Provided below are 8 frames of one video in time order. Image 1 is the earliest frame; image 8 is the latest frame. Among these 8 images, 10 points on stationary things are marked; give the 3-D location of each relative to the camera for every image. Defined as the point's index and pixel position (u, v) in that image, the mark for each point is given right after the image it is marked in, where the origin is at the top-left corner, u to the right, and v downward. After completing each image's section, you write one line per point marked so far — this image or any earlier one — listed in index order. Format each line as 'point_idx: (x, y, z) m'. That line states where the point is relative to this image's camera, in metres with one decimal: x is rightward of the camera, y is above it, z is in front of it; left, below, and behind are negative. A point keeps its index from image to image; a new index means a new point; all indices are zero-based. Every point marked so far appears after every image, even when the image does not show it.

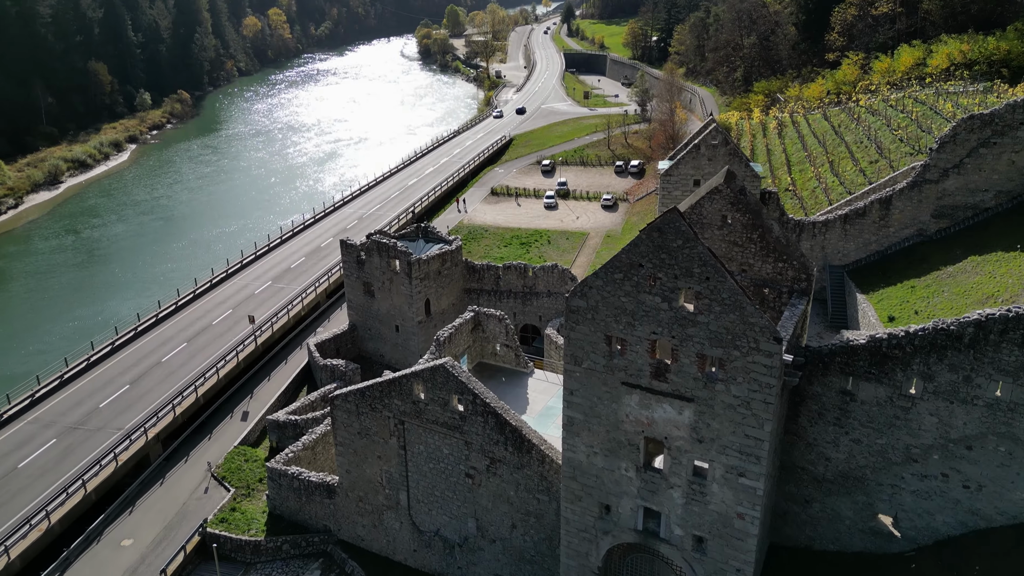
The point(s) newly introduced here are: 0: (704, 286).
0: (+4.8, 0.0, +18.4) m
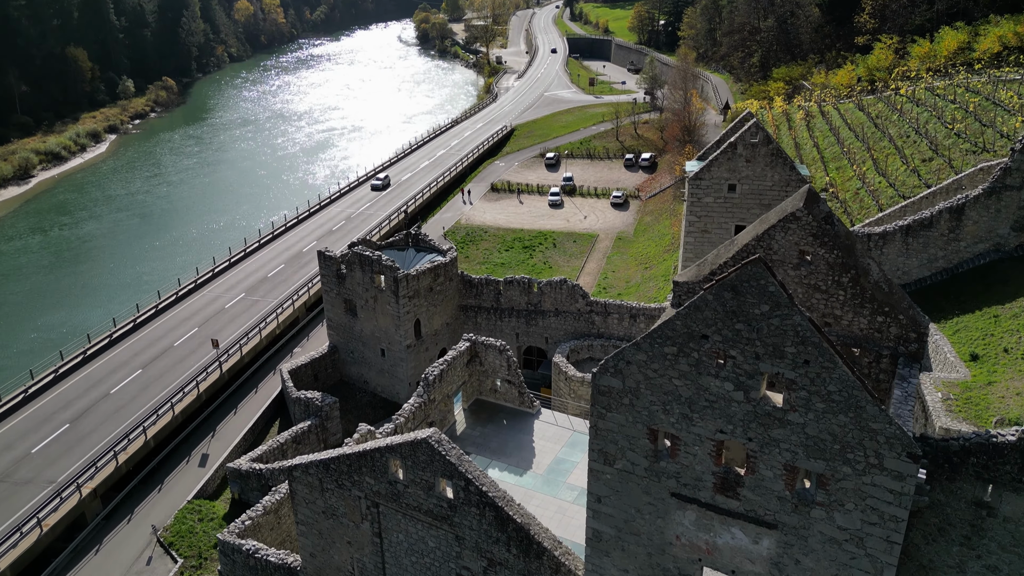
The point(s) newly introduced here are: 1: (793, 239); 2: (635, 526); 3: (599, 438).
0: (+4.9, -1.4, +12.5) m
1: (+6.5, +1.1, +17.0) m
2: (+2.6, -4.9, +15.3) m
3: (+1.8, -3.0, +15.0) m
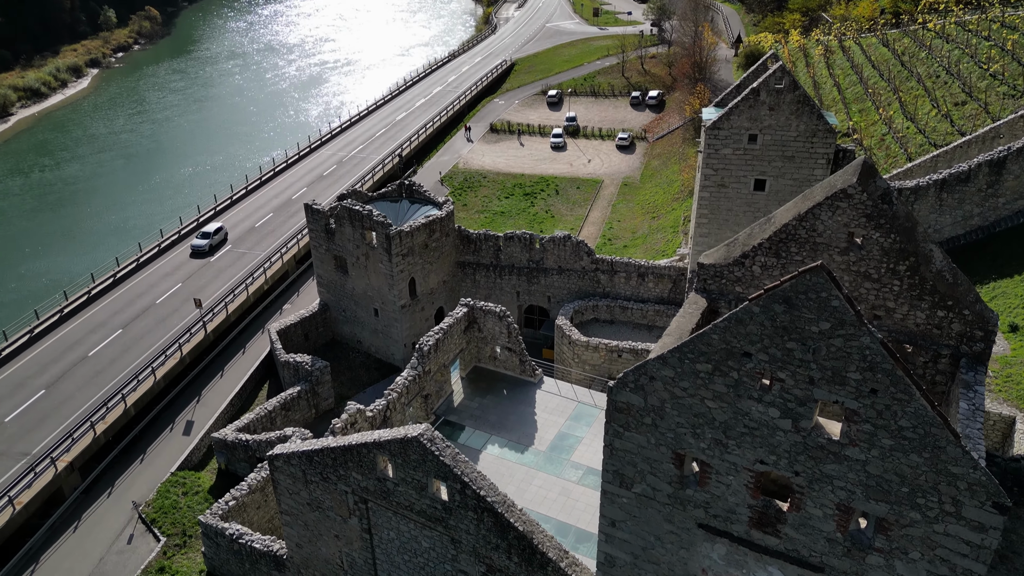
0: (+4.9, -1.6, +10.3) m
1: (+6.5, +1.3, +14.6) m
2: (+2.6, -4.8, +13.4) m
3: (+1.8, -3.0, +12.9) m
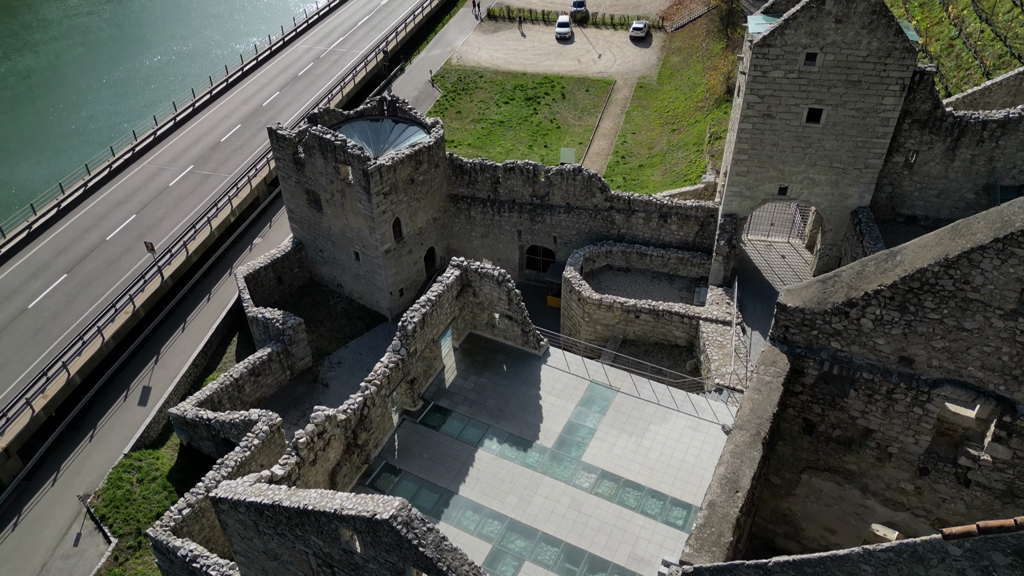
0: (+5.0, -3.4, +5.8) m
1: (+6.6, +0.2, +9.6) m
2: (+2.6, -6.1, +9.4) m
3: (+1.8, -4.4, +8.7) m
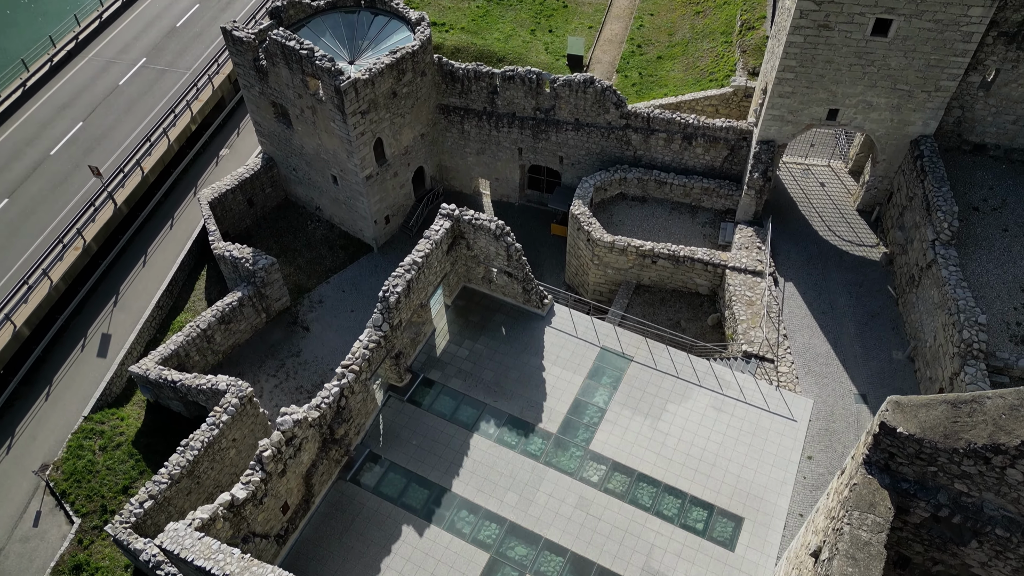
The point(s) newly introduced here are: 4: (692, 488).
0: (+5.0, -5.8, +3.2) m
1: (+6.6, -1.5, +6.2) m
2: (+2.6, -7.7, +7.3) m
3: (+1.8, -6.2, +6.2) m
4: (+4.7, -5.2, +19.2) m
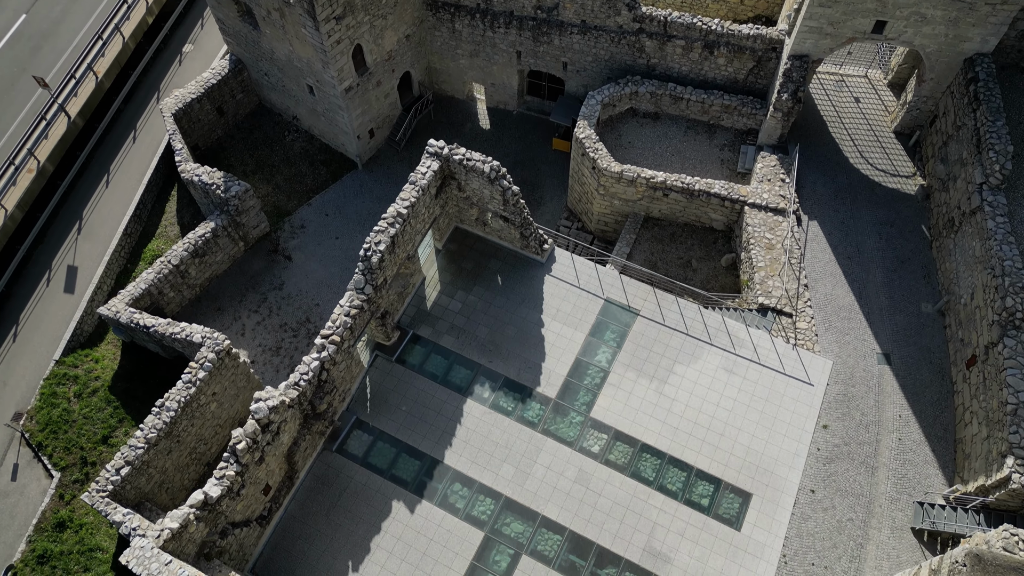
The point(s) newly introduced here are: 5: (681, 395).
0: (+4.9, -7.9, +2.6) m
1: (+6.5, -3.1, +4.7) m
2: (+2.5, -9.0, +6.9) m
3: (+1.7, -7.7, +5.5) m
4: (+4.6, -4.2, +18.1) m
5: (+4.4, -2.8, +19.0) m
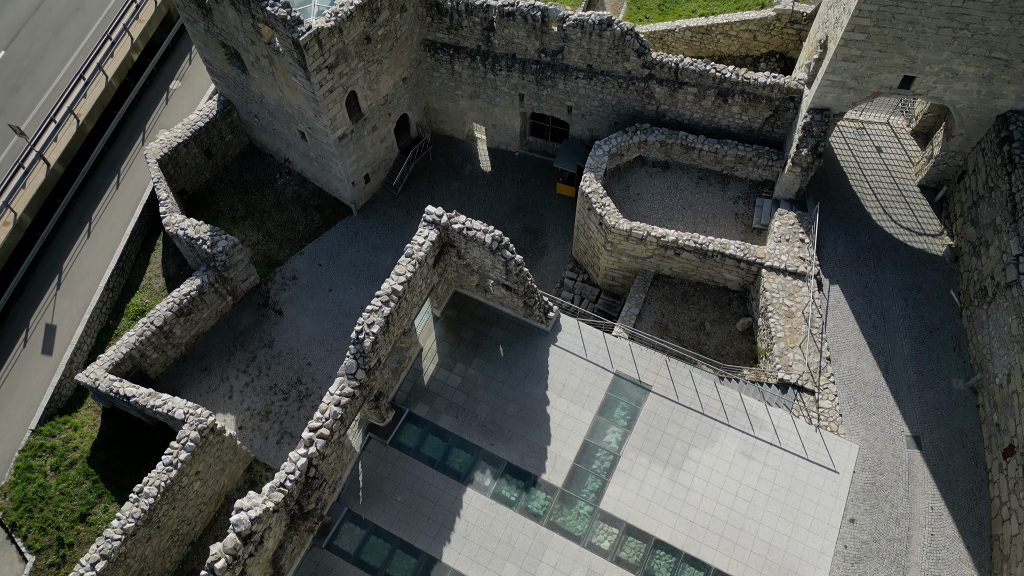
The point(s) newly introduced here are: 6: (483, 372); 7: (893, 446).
0: (+5.0, -9.9, +1.3) m
1: (+6.6, -5.1, +3.4) m
2: (+2.6, -11.0, +5.7) m
3: (+1.8, -9.7, +4.3) m
4: (+4.6, -6.2, +16.8) m
5: (+4.4, -4.7, +17.7) m
6: (-0.8, -2.2, +19.2) m
7: (+9.4, -3.9, +18.3) m
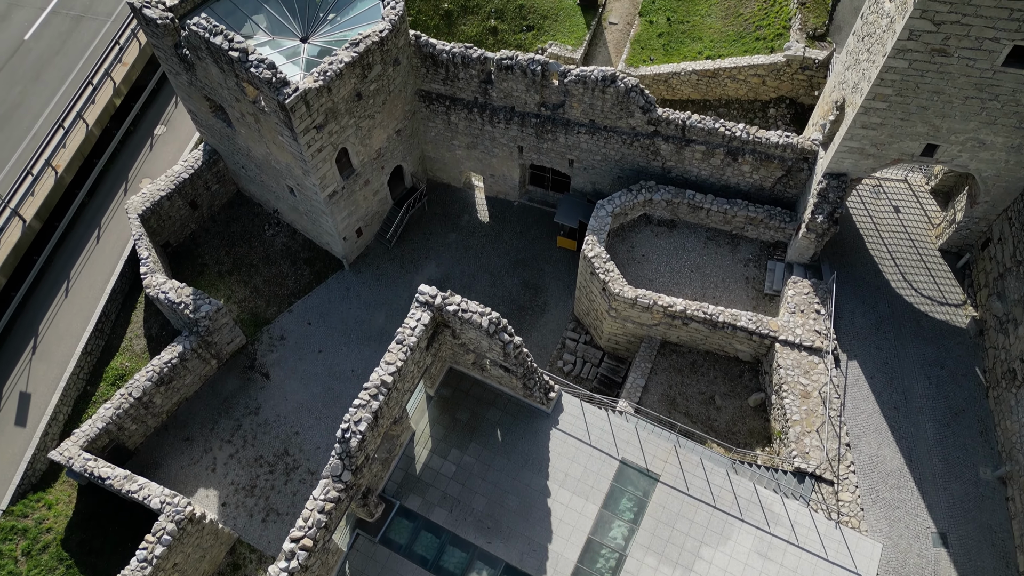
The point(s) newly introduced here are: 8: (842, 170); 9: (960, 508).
0: (+4.9, -11.9, +0.1) m
1: (+6.5, -7.1, +2.2) m
2: (+2.6, -13.0, +4.5) m
3: (+1.8, -11.6, +3.1) m
4: (+4.6, -8.2, +15.6) m
5: (+4.4, -6.7, +16.5) m
6: (-0.8, -4.2, +18.0) m
7: (+9.4, -5.9, +17.1) m
8: (+8.8, +3.1, +19.6) m
9: (+10.6, -5.2, +17.5) m
